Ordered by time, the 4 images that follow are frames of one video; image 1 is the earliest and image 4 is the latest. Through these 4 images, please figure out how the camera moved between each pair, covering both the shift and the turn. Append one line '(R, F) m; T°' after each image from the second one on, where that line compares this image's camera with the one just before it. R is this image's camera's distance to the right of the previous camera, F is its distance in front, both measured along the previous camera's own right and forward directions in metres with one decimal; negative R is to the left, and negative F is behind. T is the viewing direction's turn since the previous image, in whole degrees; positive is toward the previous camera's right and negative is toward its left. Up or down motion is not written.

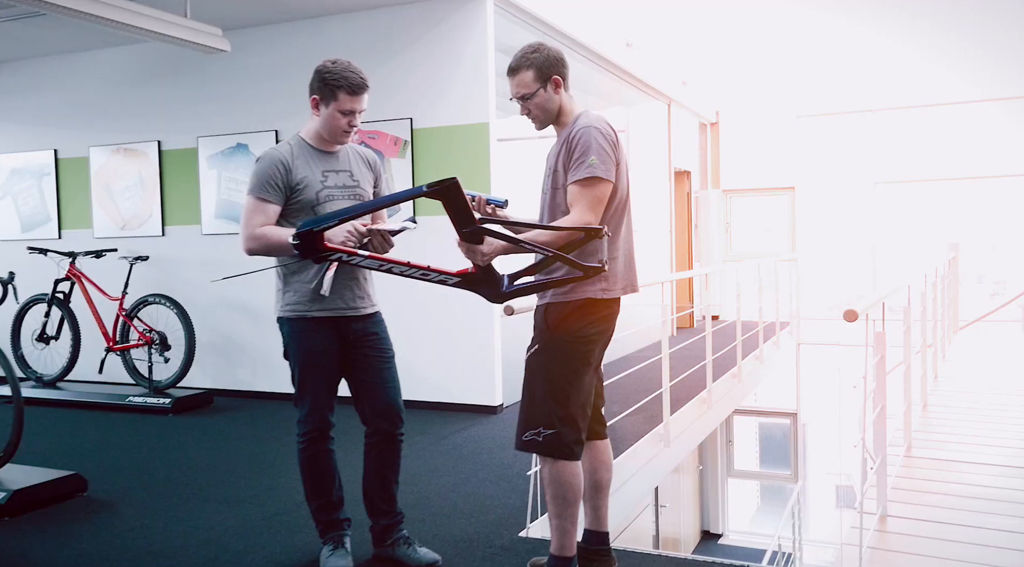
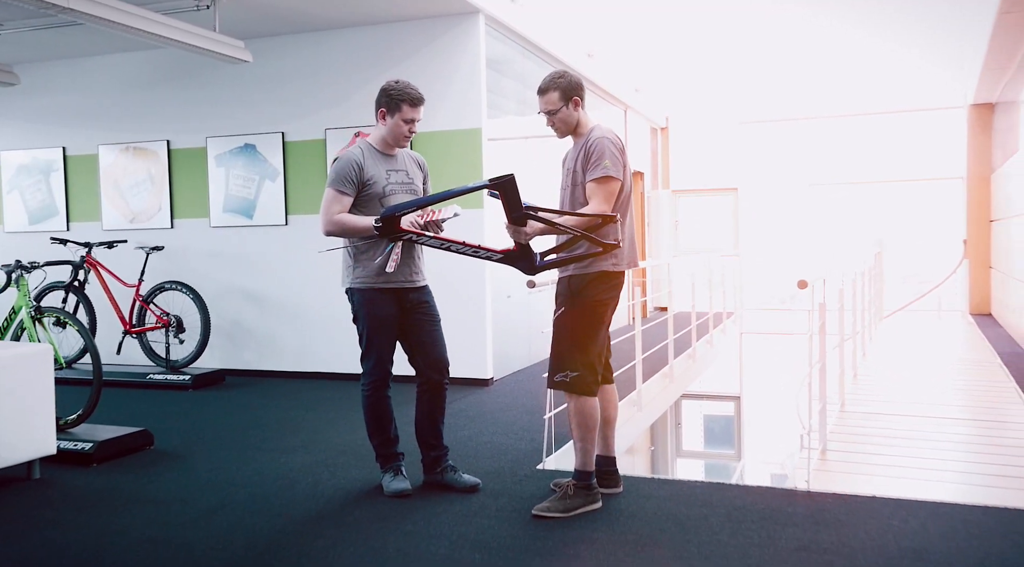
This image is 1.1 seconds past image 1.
(-0.3, -0.6) m; +4°
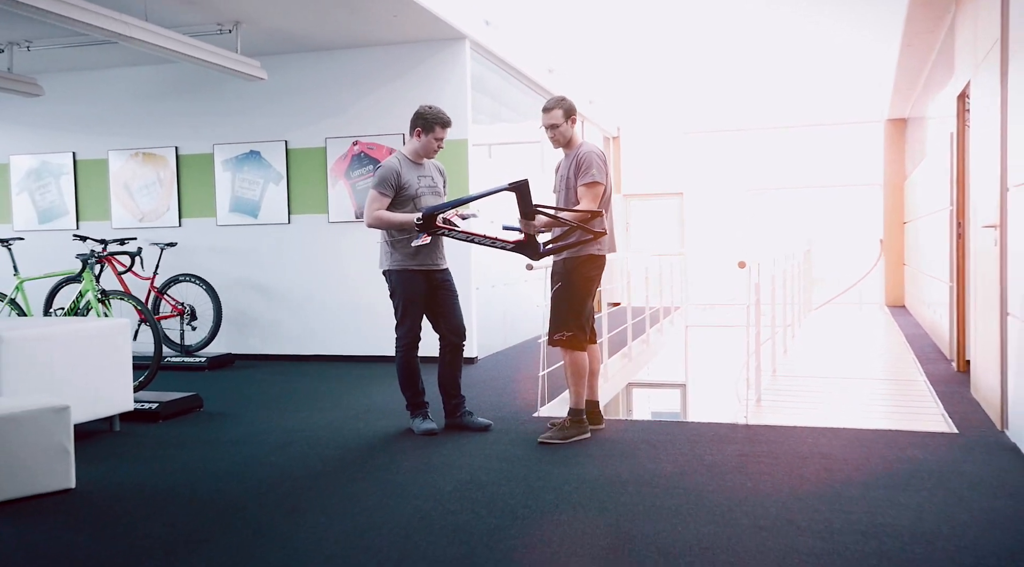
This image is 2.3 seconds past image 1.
(-0.3, -0.7) m; +4°
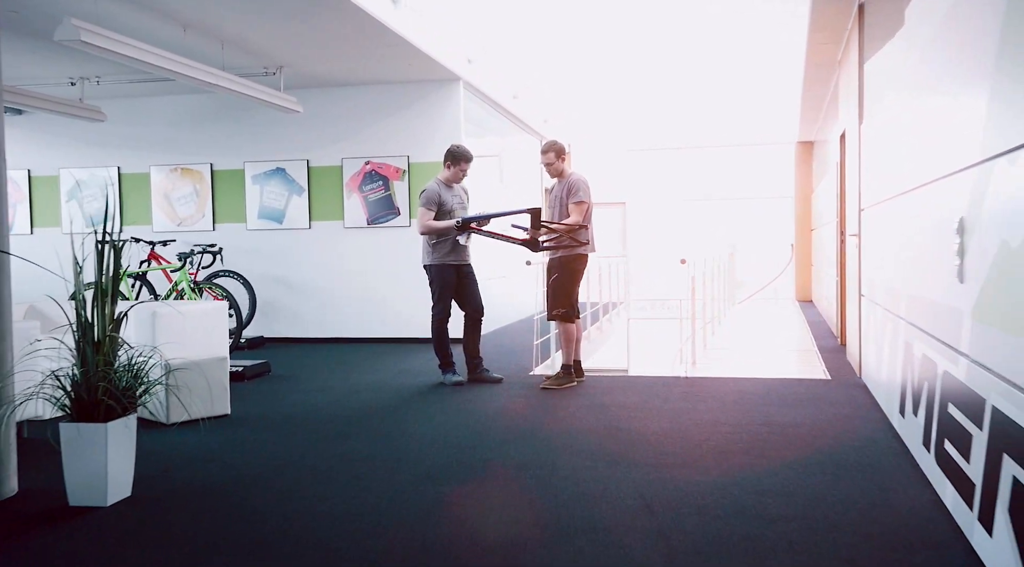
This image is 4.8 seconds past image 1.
(-0.4, -1.3) m; +4°
